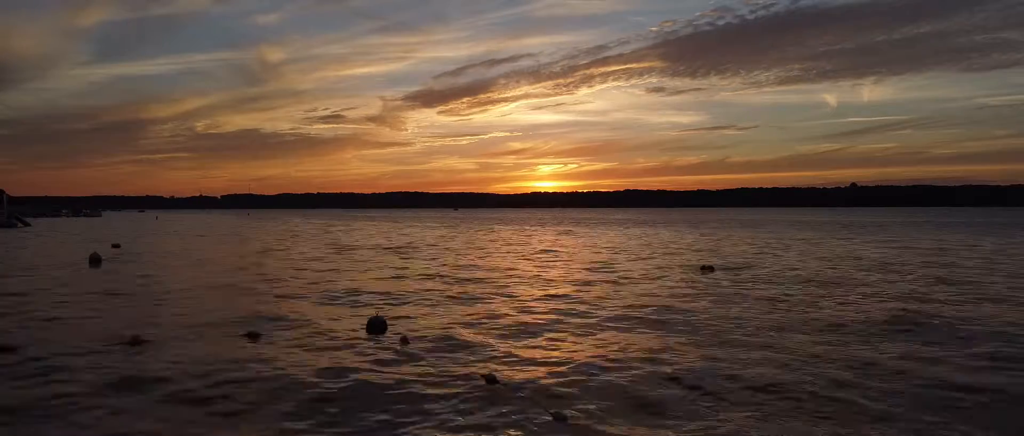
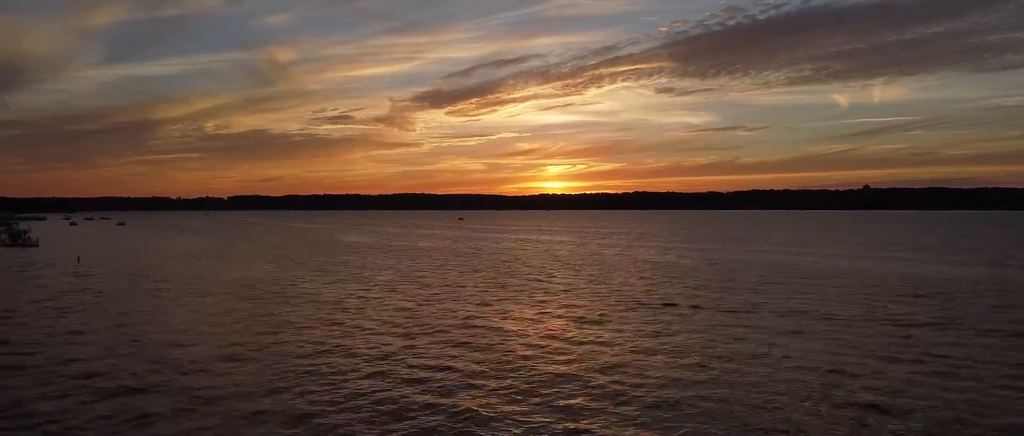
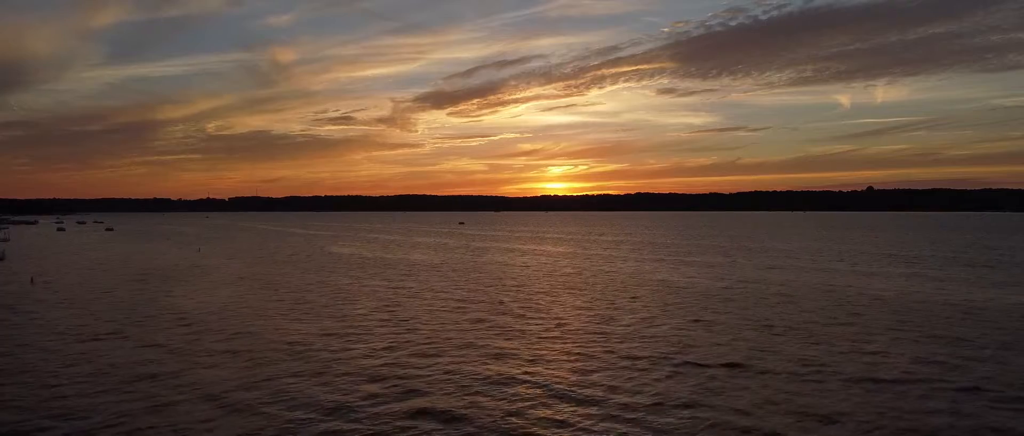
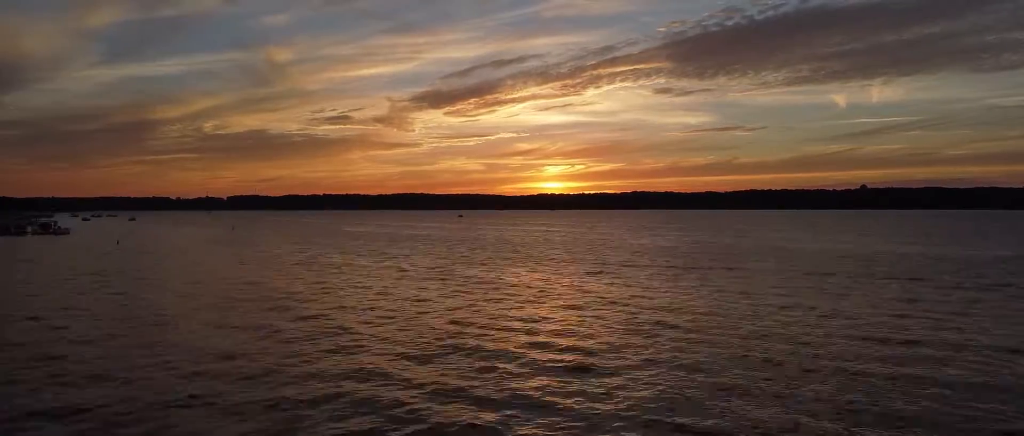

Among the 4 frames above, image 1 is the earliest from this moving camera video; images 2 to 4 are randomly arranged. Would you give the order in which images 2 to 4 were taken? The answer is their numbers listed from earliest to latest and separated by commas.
4, 2, 3
